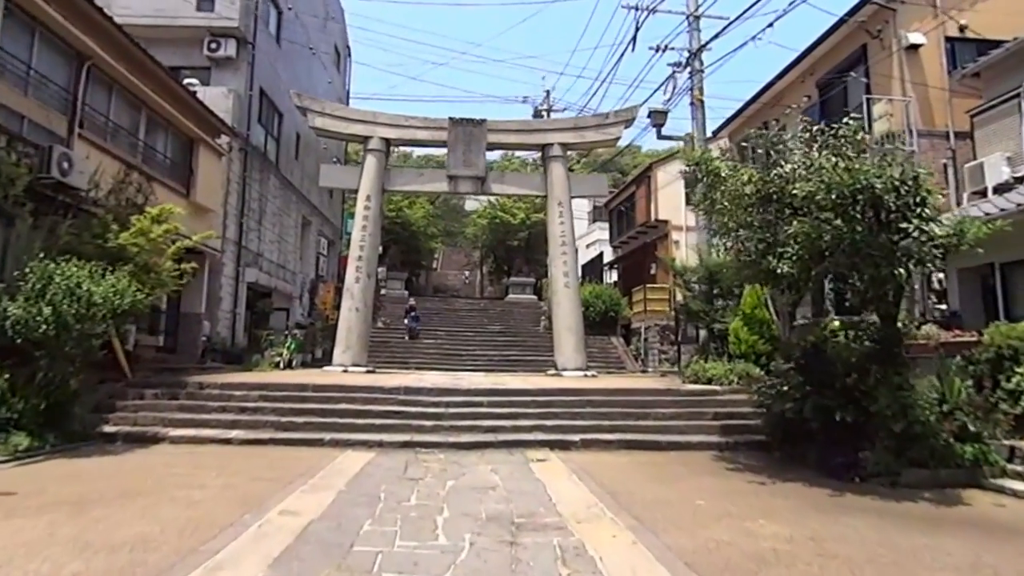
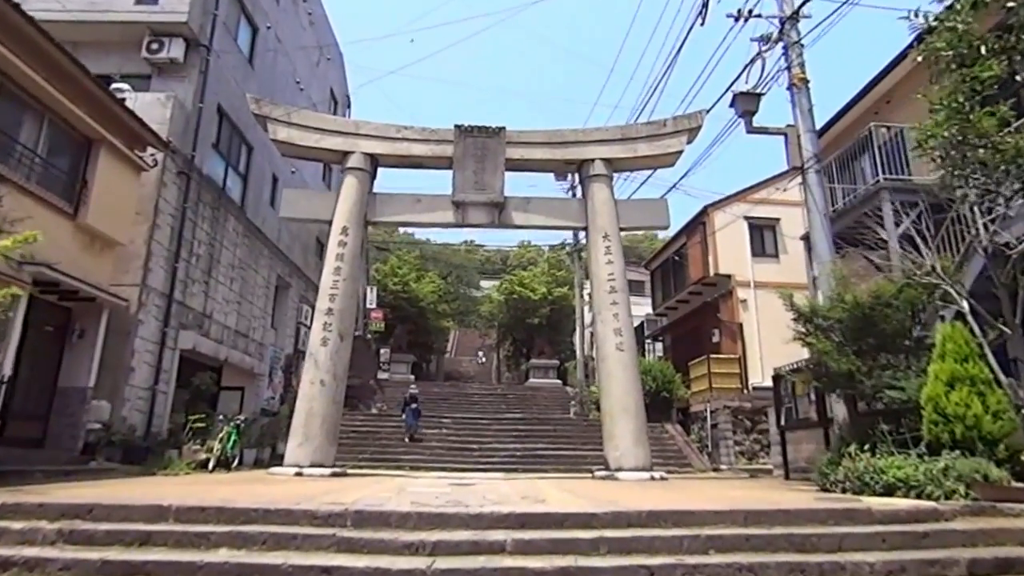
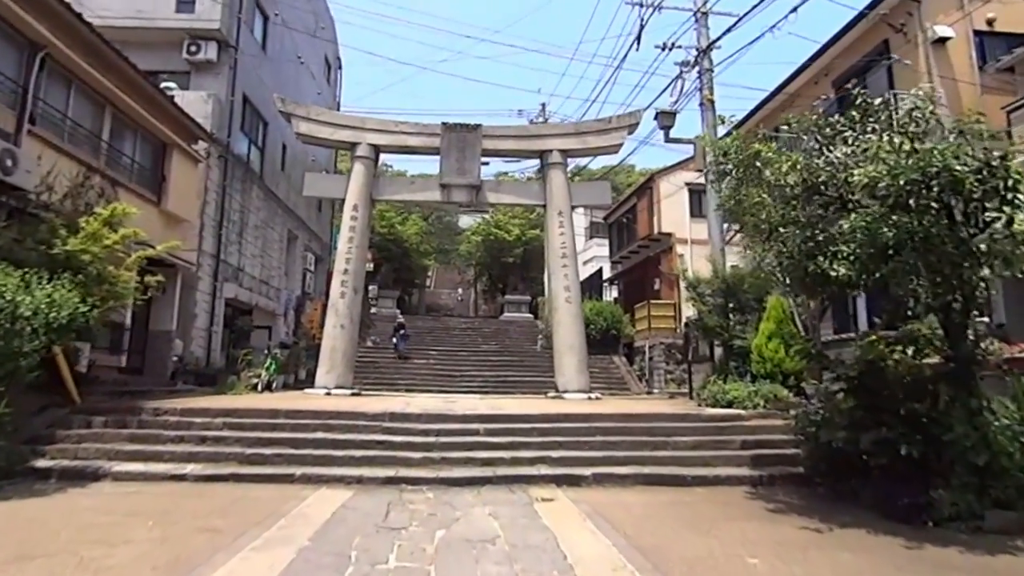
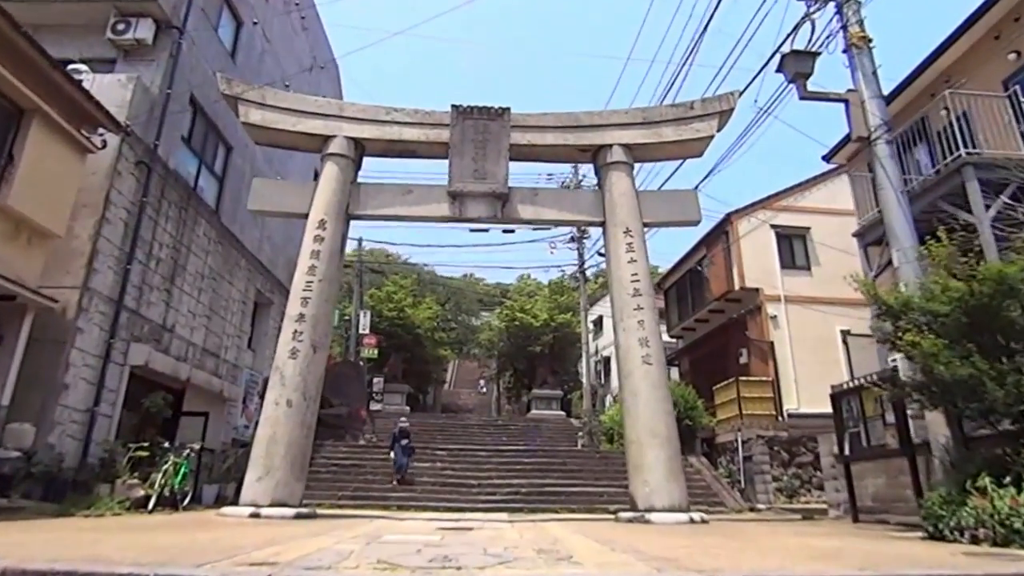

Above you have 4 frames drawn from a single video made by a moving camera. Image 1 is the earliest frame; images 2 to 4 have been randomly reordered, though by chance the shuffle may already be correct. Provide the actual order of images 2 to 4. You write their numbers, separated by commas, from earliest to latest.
3, 2, 4
